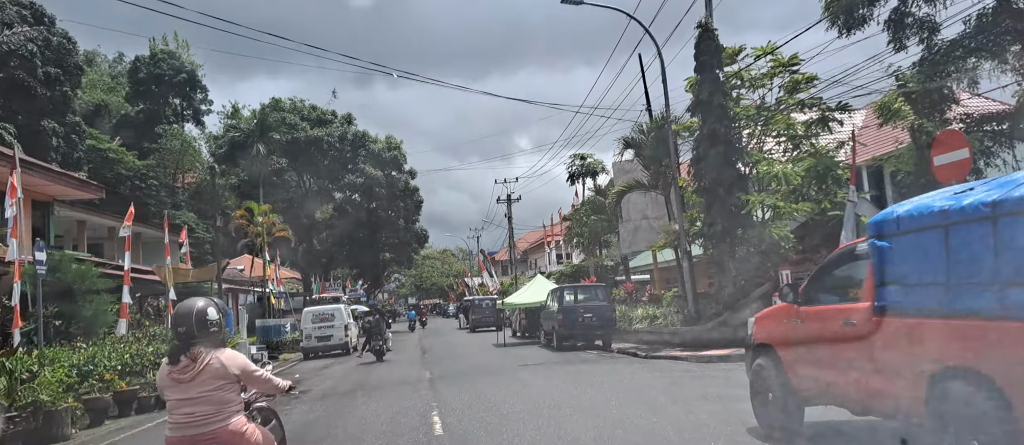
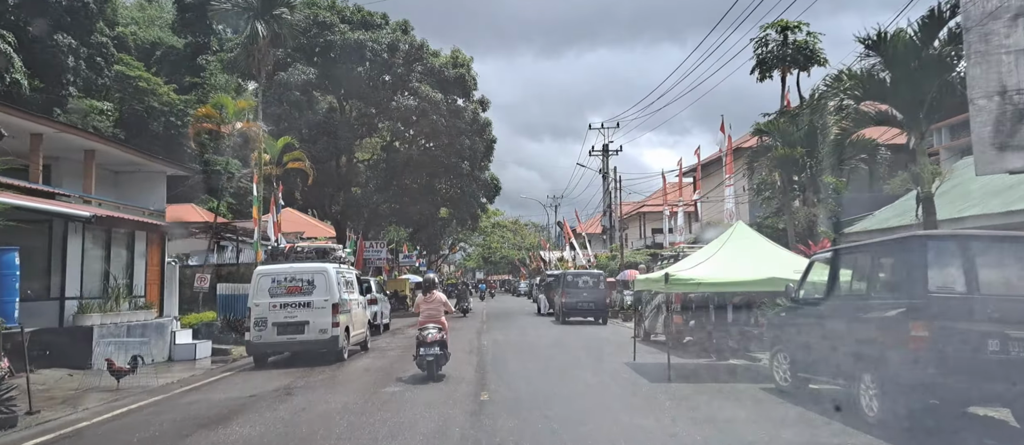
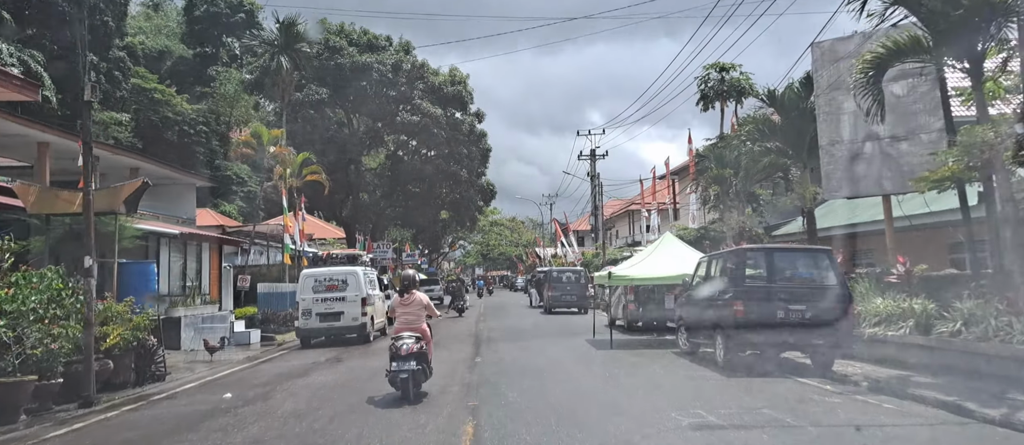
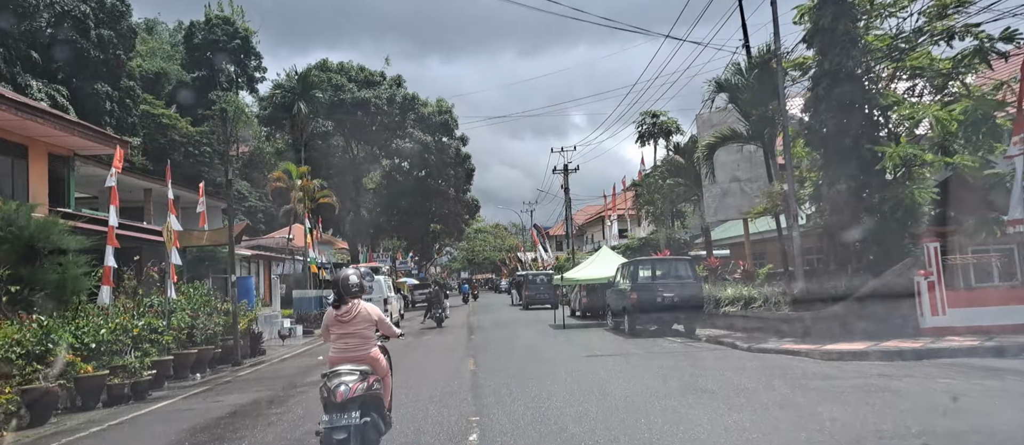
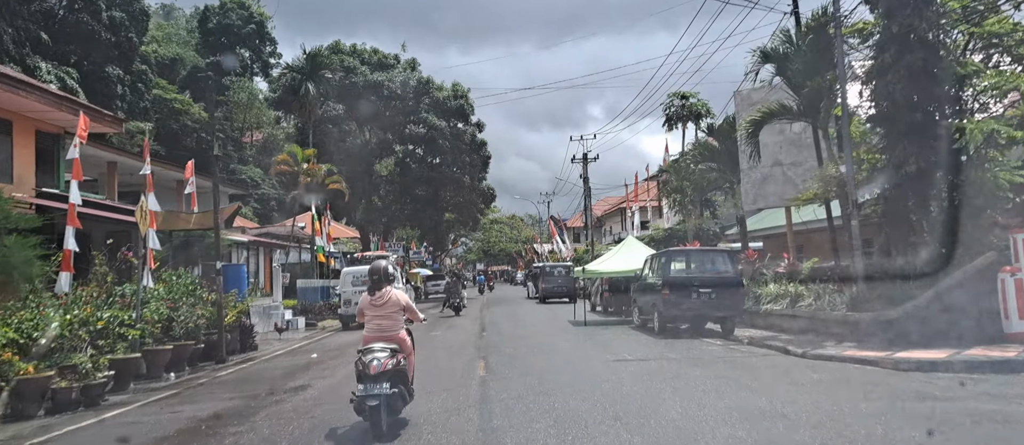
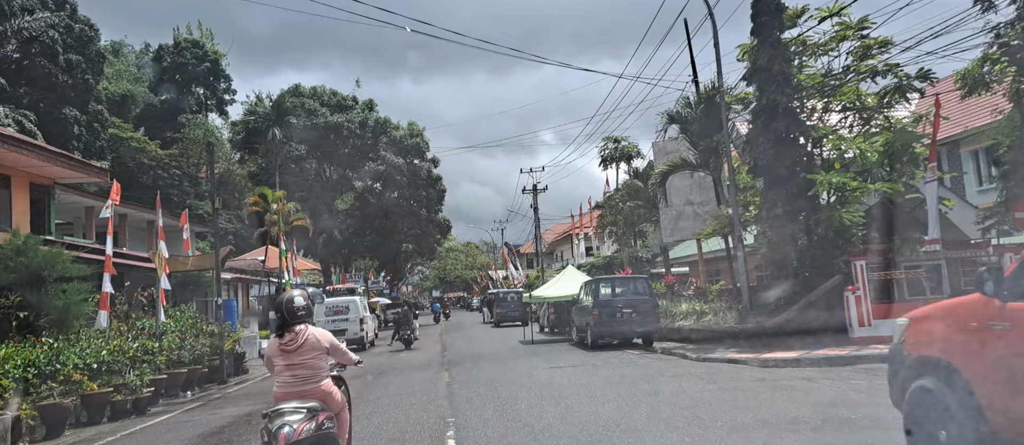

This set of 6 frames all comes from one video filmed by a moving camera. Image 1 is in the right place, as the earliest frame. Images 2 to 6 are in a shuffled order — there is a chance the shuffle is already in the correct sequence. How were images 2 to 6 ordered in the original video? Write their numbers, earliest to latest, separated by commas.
6, 4, 5, 3, 2
